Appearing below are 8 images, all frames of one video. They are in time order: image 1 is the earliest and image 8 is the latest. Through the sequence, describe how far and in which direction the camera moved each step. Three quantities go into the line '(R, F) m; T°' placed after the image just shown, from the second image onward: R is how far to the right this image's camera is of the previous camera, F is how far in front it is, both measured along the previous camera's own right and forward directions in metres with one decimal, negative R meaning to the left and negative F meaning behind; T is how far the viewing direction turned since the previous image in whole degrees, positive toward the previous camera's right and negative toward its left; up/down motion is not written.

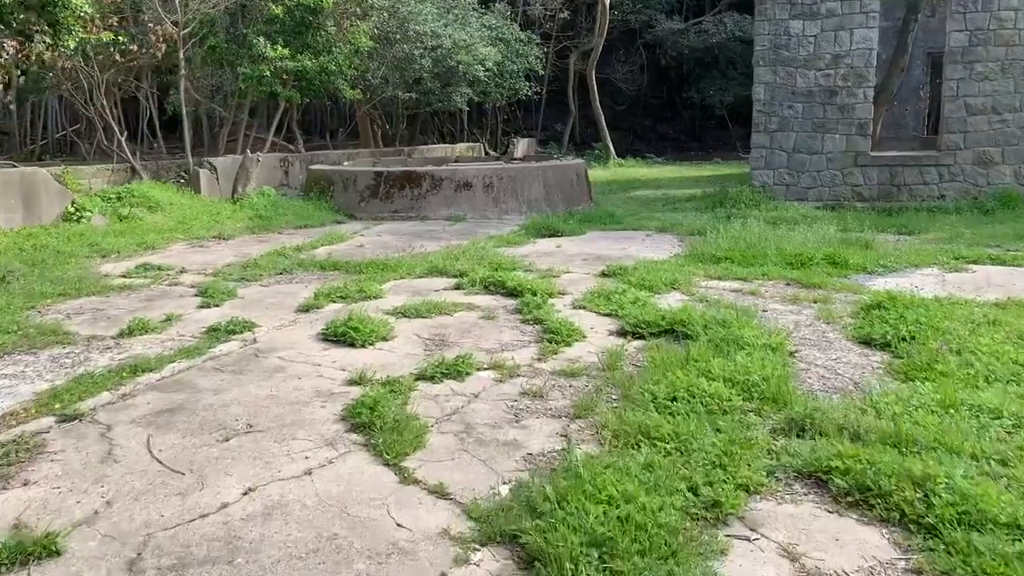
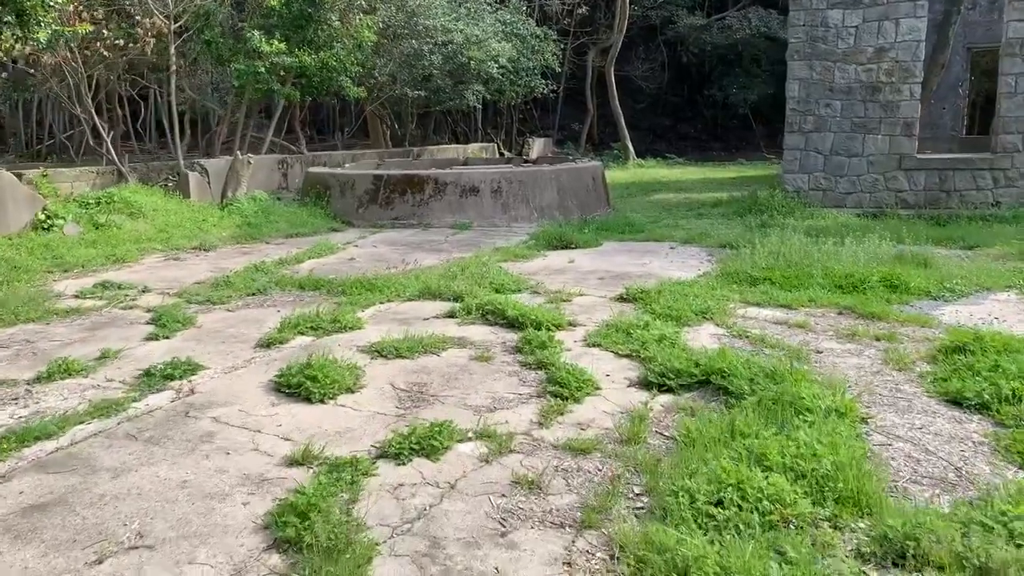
(+0.1, +0.7) m; -1°
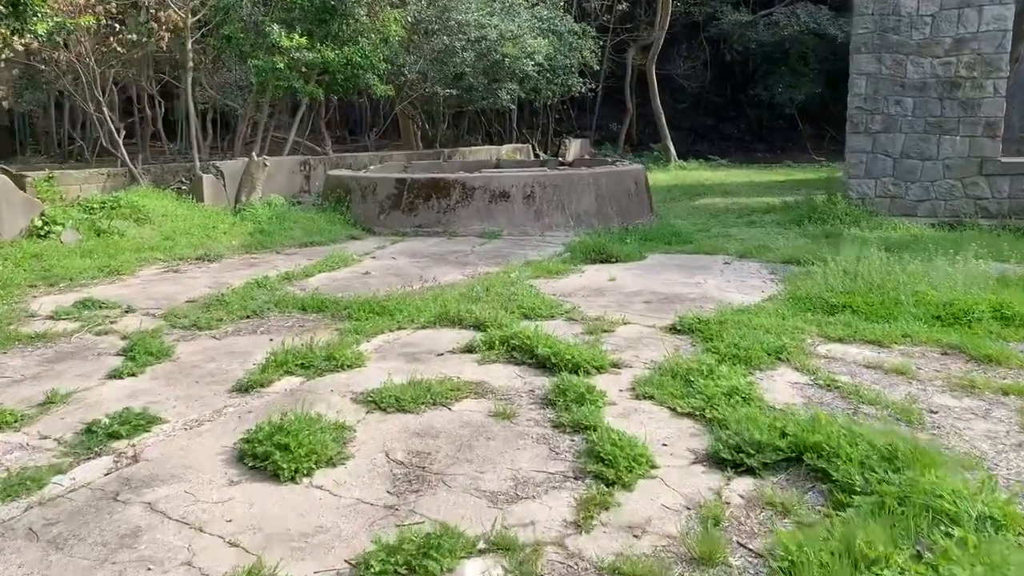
(0.0, +0.7) m; -2°
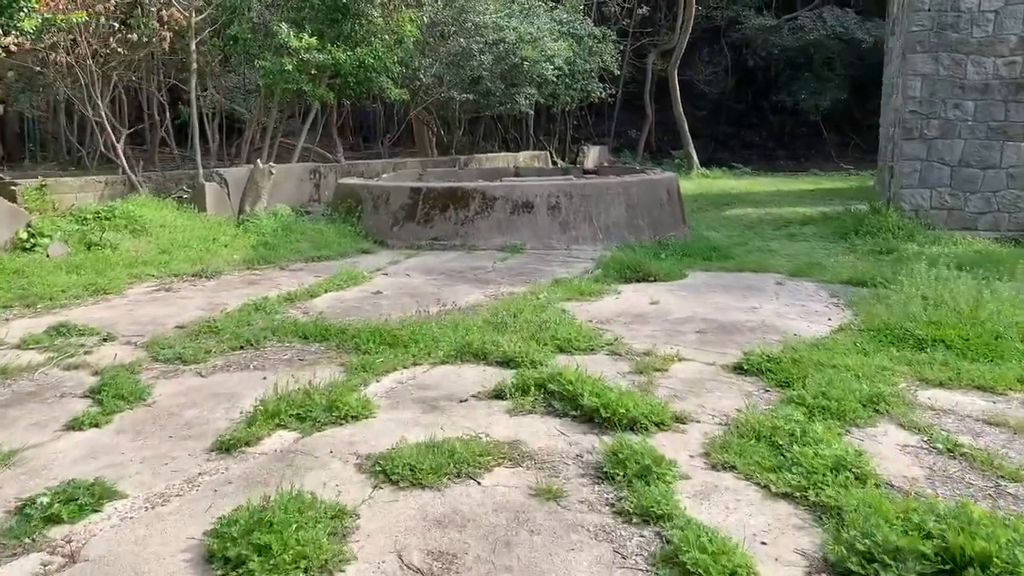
(-0.1, +0.6) m; -1°
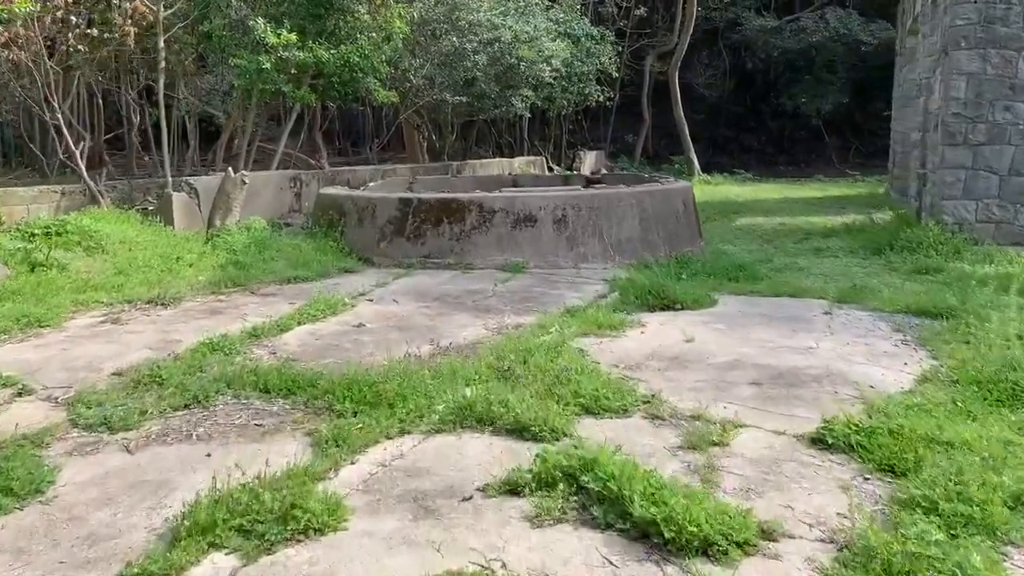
(-0.1, +0.7) m; +1°
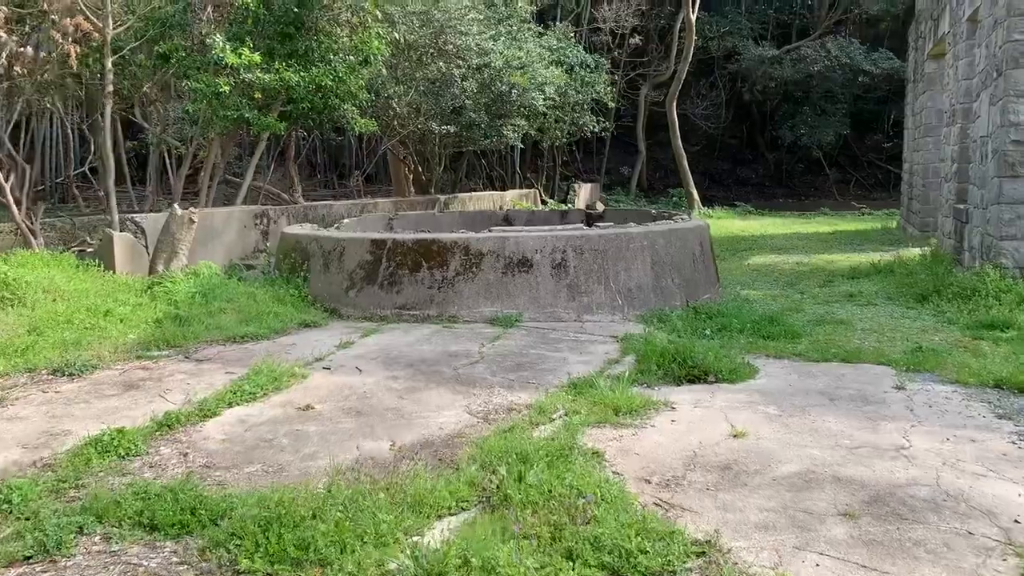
(0.0, +0.9) m; +1°
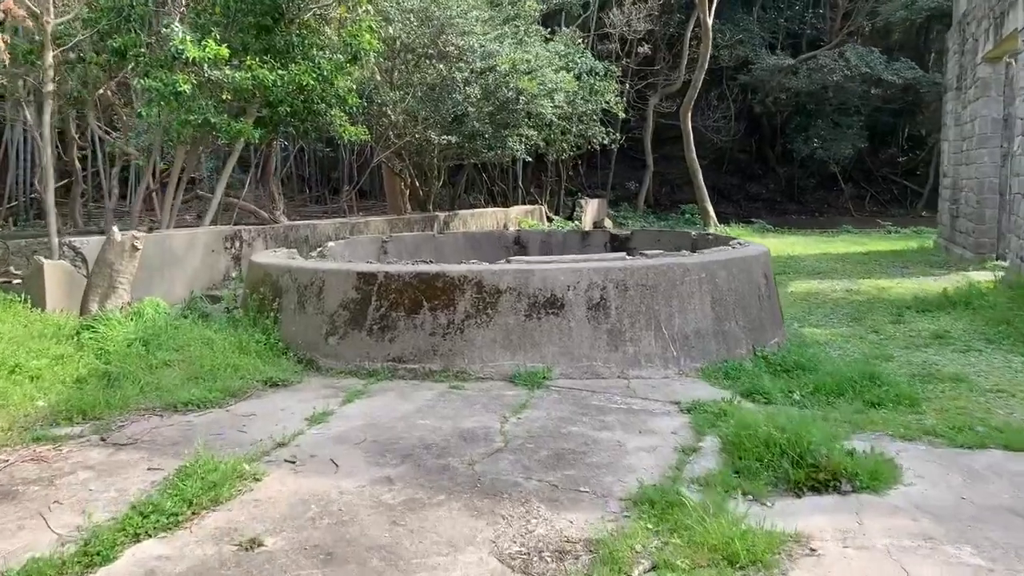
(-0.1, +1.1) m; 0°
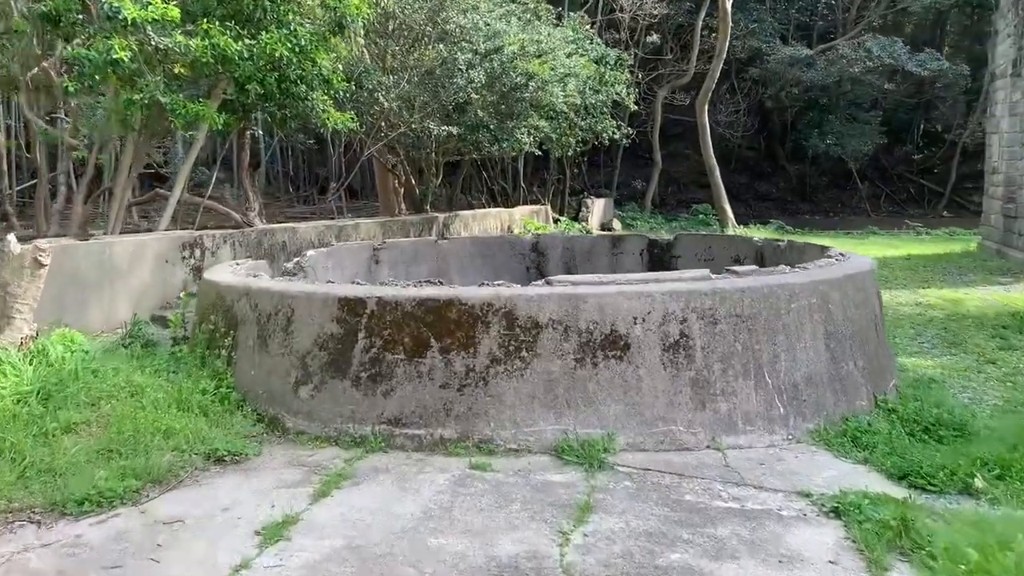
(-0.2, +1.2) m; +1°
